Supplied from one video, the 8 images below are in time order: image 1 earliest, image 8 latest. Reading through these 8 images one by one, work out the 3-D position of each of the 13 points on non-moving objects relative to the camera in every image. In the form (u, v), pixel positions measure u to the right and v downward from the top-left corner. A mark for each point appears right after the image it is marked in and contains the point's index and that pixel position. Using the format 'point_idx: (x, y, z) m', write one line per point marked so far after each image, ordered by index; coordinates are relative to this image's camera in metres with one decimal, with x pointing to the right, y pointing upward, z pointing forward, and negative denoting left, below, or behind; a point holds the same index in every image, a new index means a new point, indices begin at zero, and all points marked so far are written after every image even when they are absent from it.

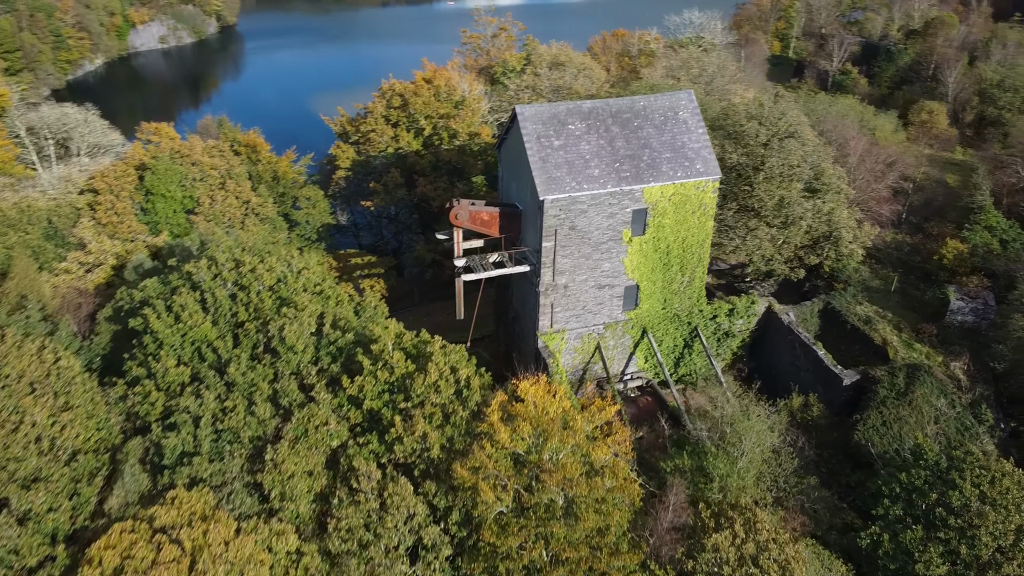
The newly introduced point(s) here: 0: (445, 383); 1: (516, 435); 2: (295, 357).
0: (-1.5, -2.1, +17.8) m
1: (+0.1, -3.1, +16.8) m
2: (-5.2, -1.6, +19.4) m
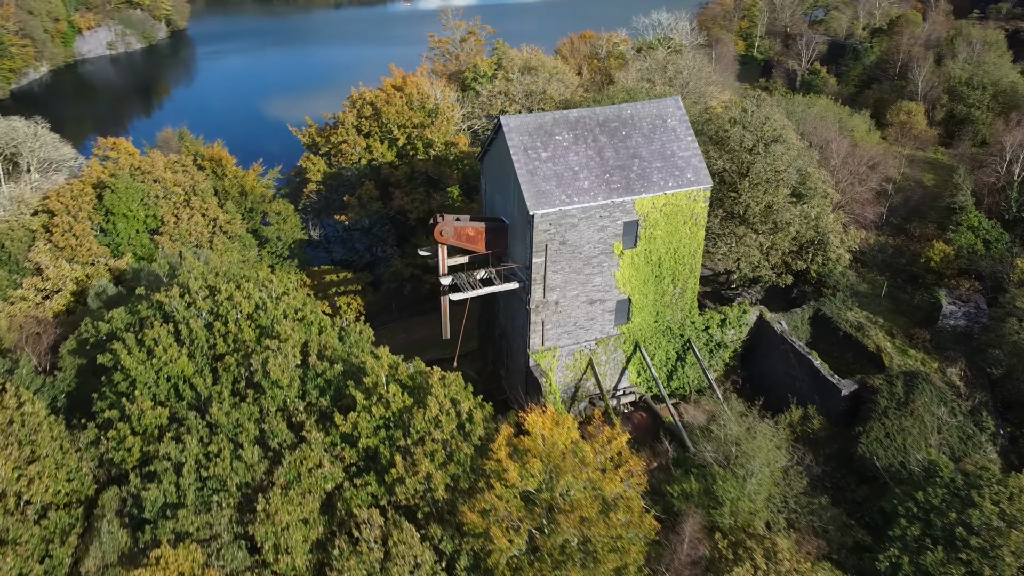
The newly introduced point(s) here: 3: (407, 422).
0: (-1.4, -2.7, +16.8) m
1: (+0.3, -3.6, +15.8) m
2: (-5.2, -2.3, +18.1) m
3: (-2.2, -2.8, +17.1) m
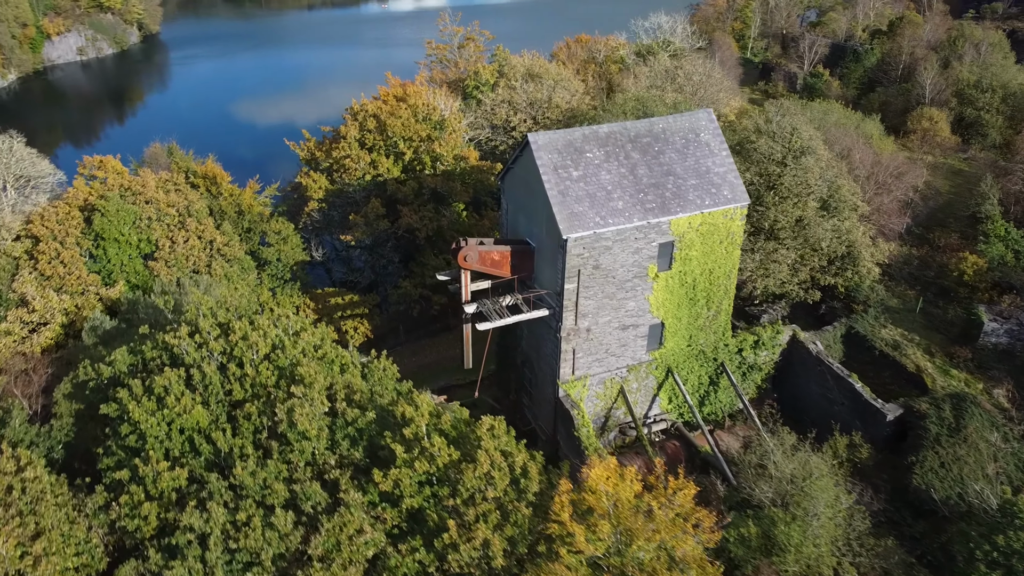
0: (-0.2, -3.5, +15.3) m
1: (+1.4, -4.4, +14.4) m
2: (-4.1, -3.2, +16.5) m
3: (-1.1, -3.7, +15.5) m
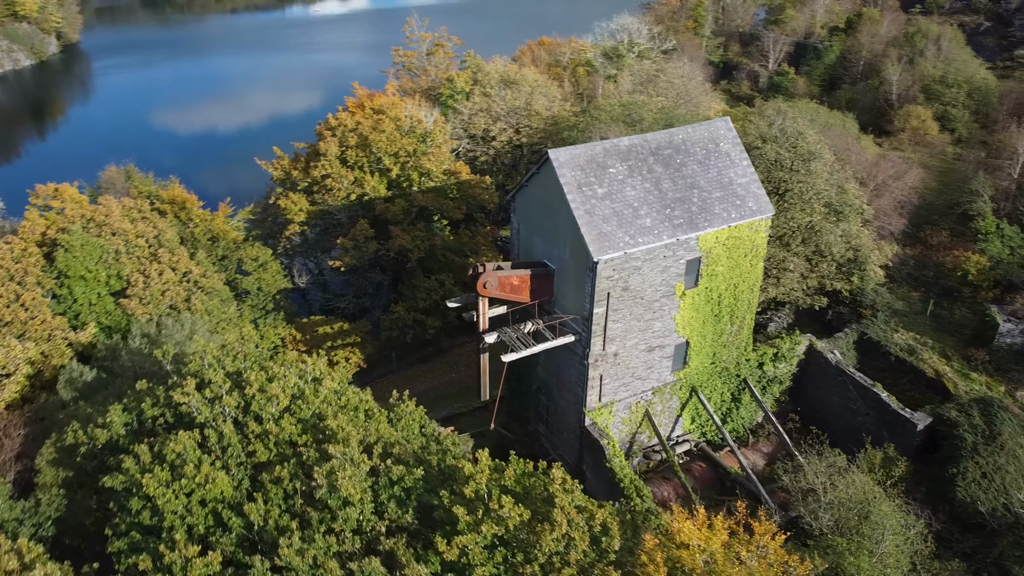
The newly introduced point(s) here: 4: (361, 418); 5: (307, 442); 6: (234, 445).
0: (+1.1, -4.2, +13.8) m
1: (+2.9, -5.0, +13.1) m
2: (-2.8, -4.1, +14.8) m
3: (+0.3, -4.4, +14.1) m
4: (-3.3, -2.9, +17.8) m
5: (-4.2, -3.1, +16.4) m
6: (-5.6, -3.2, +16.2) m
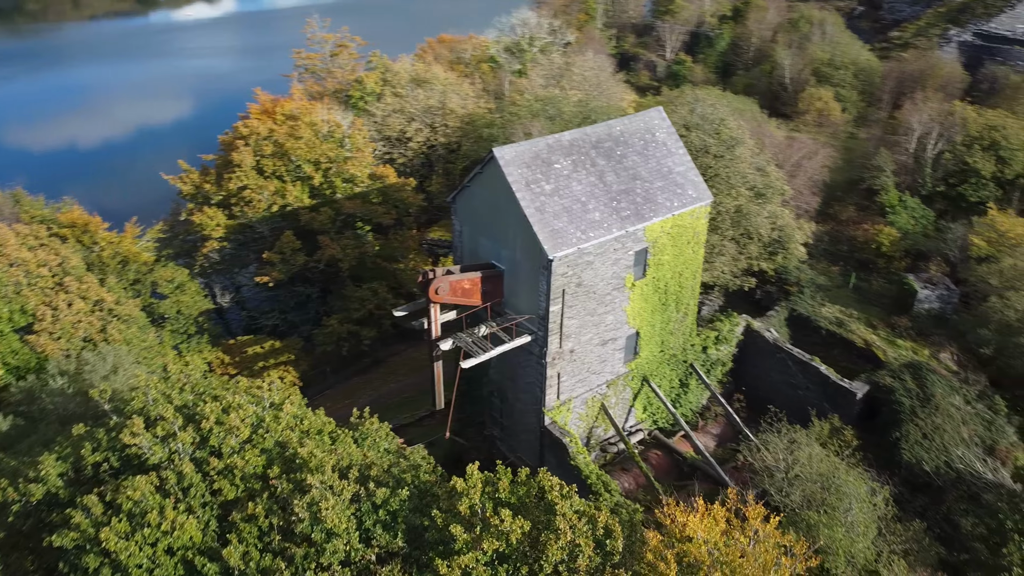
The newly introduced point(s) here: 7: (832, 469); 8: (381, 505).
0: (+1.2, -4.2, +13.5) m
1: (+3.1, -4.9, +13.0) m
2: (-2.9, -4.4, +13.9) m
3: (+0.3, -4.5, +13.6) m
4: (-3.8, -3.2, +16.8) m
5: (-4.5, -3.5, +15.3) m
6: (-5.8, -3.6, +14.9) m
7: (+7.8, -4.4, +19.5) m
8: (-2.4, -4.0, +14.7) m
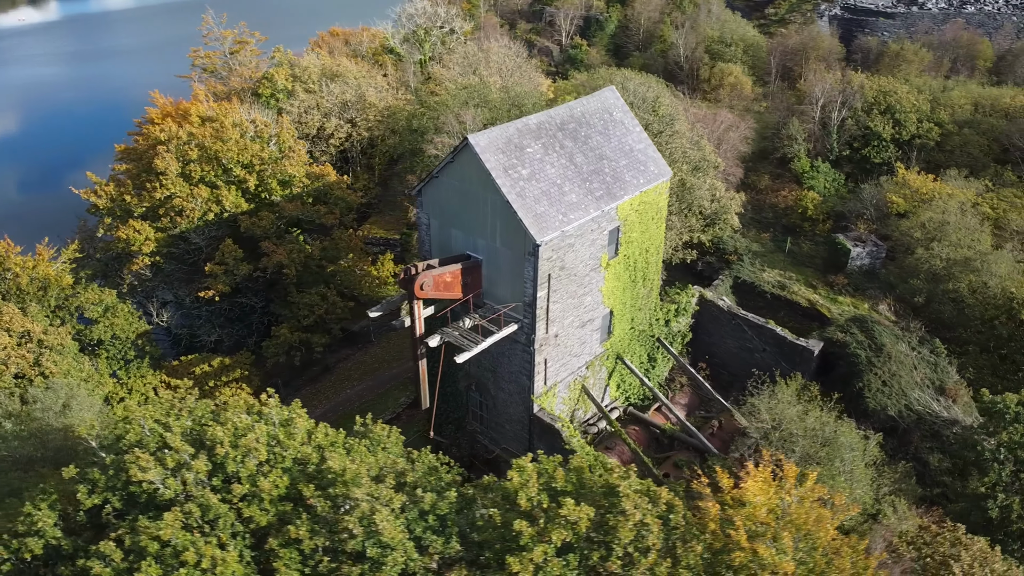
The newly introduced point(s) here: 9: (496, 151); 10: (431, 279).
0: (+2.3, -3.8, +13.4) m
1: (+4.3, -4.3, +13.3) m
2: (-1.8, -4.3, +13.2) m
3: (+1.4, -4.1, +13.4) m
4: (-3.3, -3.3, +15.9) m
5: (-3.6, -3.6, +14.3) m
6: (-4.9, -3.9, +13.7) m
7: (+7.8, -3.4, +20.4) m
8: (-1.4, -3.9, +14.1) m
9: (-0.4, +3.4, +19.8) m
10: (-1.9, +0.2, +19.7) m
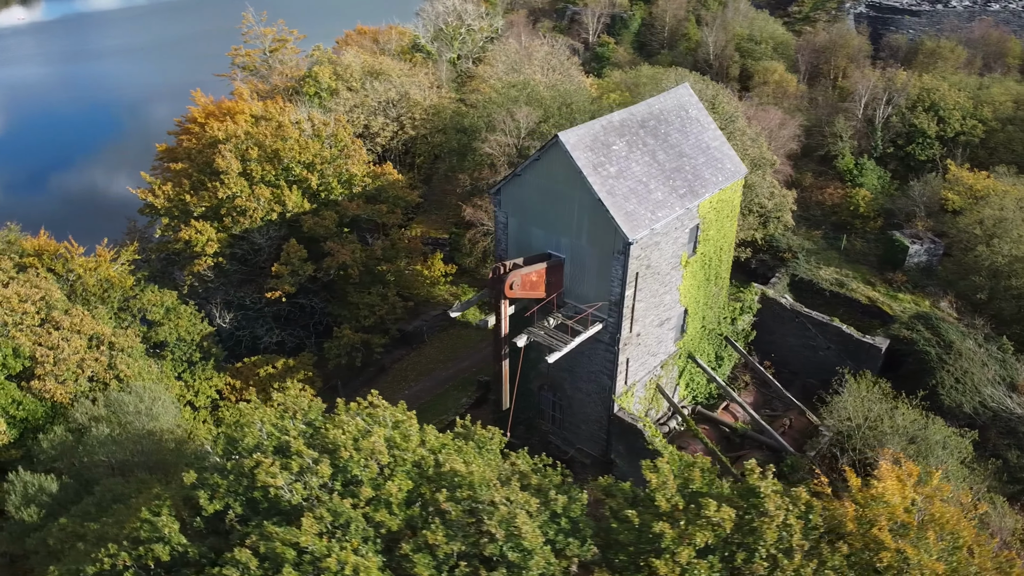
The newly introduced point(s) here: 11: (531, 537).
0: (+4.6, -3.8, +13.3) m
1: (+6.6, -4.3, +13.1) m
2: (+0.5, -4.3, +13.0) m
3: (+3.7, -4.1, +13.2) m
4: (-1.0, -3.3, +15.7) m
5: (-1.3, -3.6, +14.1) m
6: (-2.6, -3.9, +13.5) m
7: (+10.0, -3.3, +20.3) m
8: (+0.8, -3.9, +13.9) m
9: (+1.8, +3.4, +19.6) m
10: (+0.3, +0.2, +19.5) m
11: (+0.3, -3.9, +12.9) m
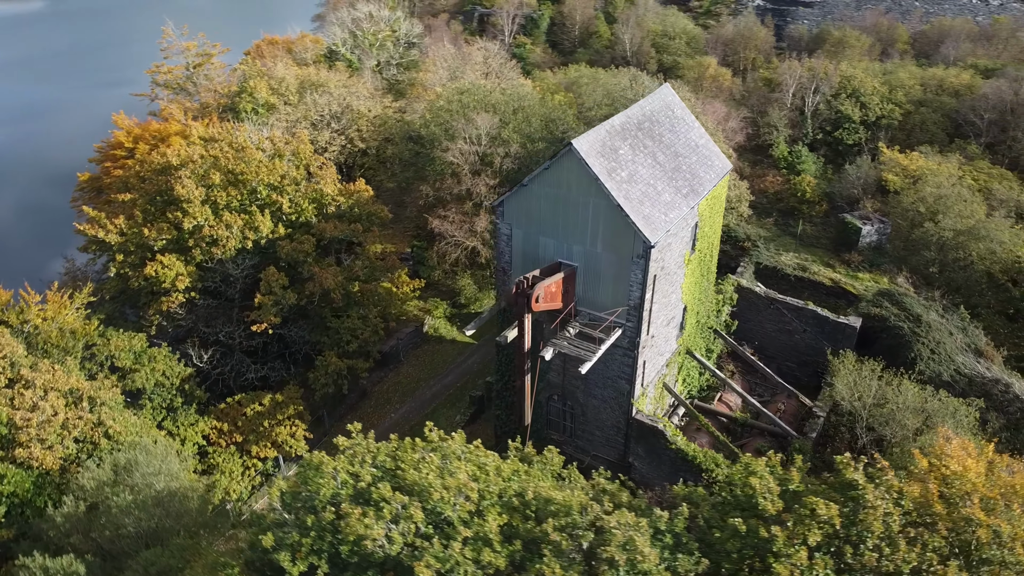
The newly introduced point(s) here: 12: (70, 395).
0: (+6.3, -3.7, +13.6) m
1: (+8.4, -4.0, +13.8) m
2: (+2.5, -4.5, +12.7) m
3: (+5.6, -4.1, +13.4) m
4: (+0.5, -3.6, +15.2) m
5: (+0.4, -4.0, +13.6) m
6: (-0.8, -4.4, +12.8) m
7: (+10.6, -2.8, +21.4) m
8: (+2.6, -4.1, +13.7) m
9: (+2.1, +3.2, +19.4) m
10: (+0.9, -0.1, +19.1) m
11: (+2.2, -4.2, +12.6) m
12: (-10.7, -2.6, +19.6) m
